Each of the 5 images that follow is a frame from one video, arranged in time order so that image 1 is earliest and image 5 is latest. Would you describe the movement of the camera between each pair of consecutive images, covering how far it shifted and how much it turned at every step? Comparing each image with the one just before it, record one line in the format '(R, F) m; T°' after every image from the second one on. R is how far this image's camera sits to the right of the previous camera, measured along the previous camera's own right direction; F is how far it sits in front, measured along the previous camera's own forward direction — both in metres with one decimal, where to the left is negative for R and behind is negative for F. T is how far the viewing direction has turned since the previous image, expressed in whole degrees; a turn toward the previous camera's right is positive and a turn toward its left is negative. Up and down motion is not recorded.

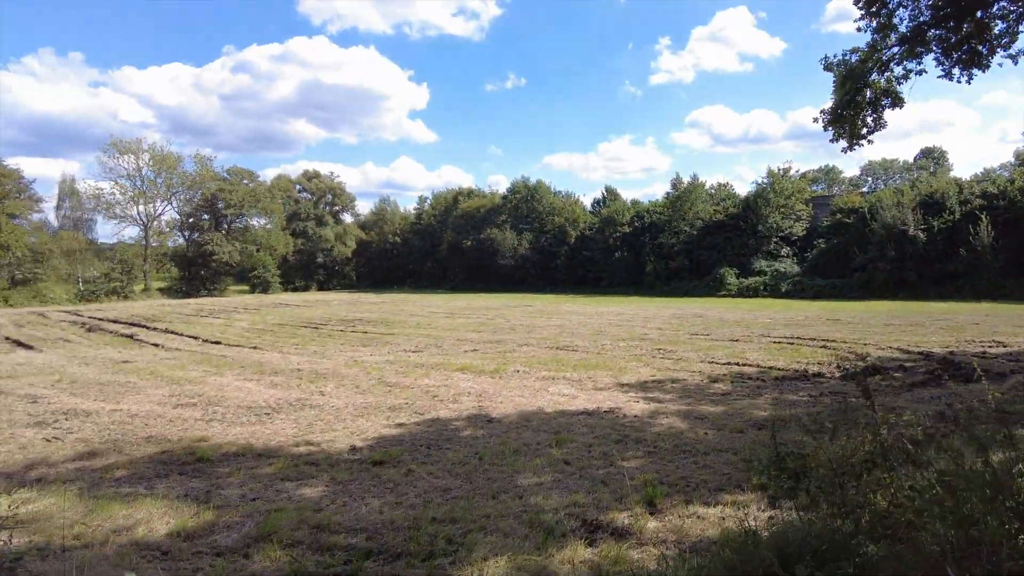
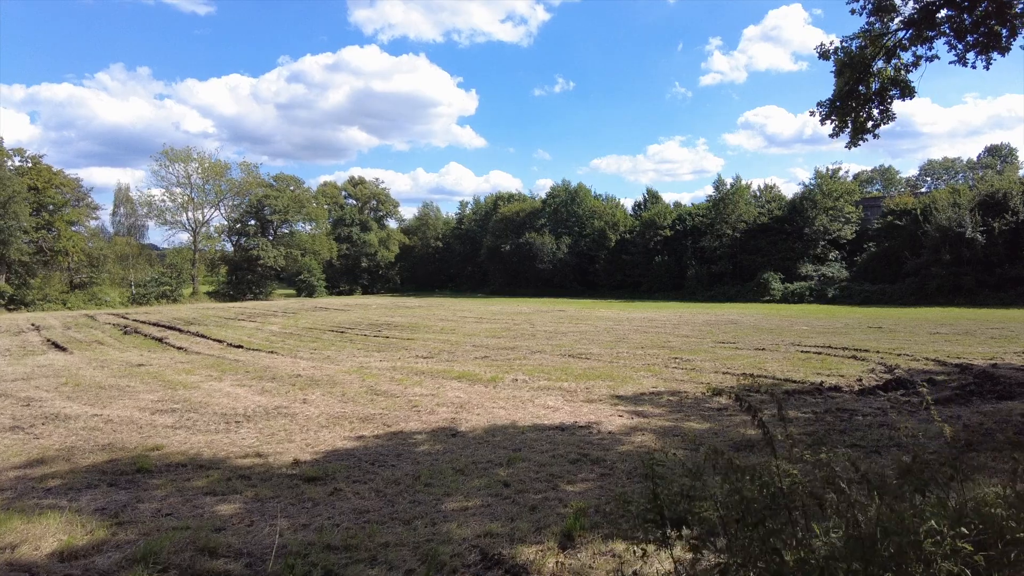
(+0.9, +0.4) m; -4°
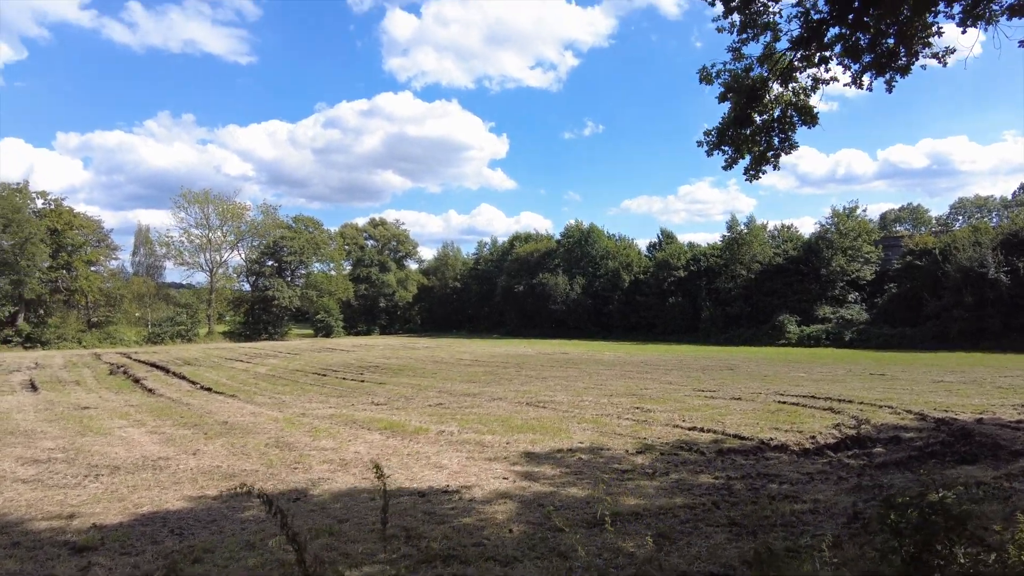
(+1.8, +0.7) m; -3°
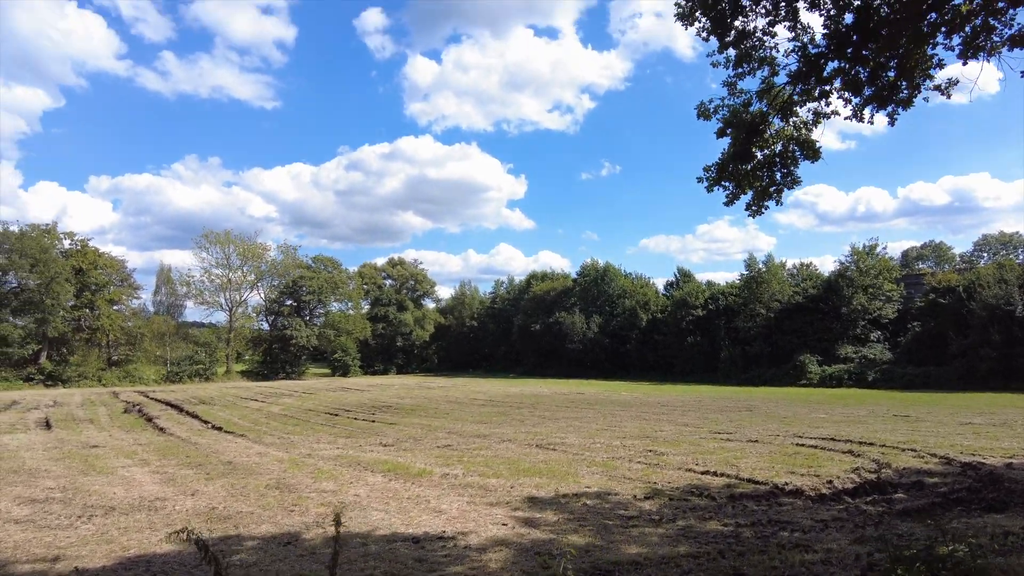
(+0.2, +0.1) m; -2°
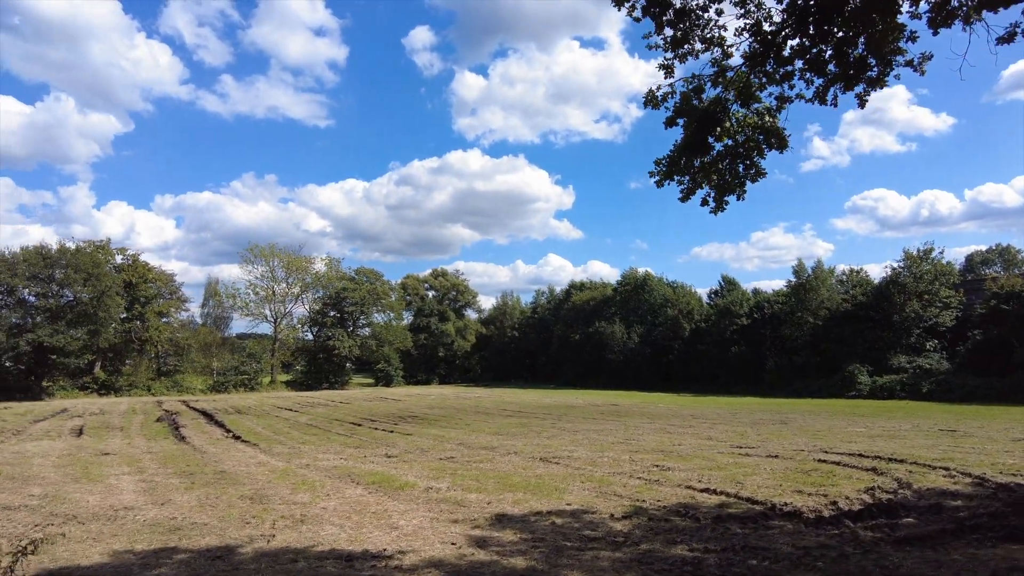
(+1.1, +0.4) m; -5°
